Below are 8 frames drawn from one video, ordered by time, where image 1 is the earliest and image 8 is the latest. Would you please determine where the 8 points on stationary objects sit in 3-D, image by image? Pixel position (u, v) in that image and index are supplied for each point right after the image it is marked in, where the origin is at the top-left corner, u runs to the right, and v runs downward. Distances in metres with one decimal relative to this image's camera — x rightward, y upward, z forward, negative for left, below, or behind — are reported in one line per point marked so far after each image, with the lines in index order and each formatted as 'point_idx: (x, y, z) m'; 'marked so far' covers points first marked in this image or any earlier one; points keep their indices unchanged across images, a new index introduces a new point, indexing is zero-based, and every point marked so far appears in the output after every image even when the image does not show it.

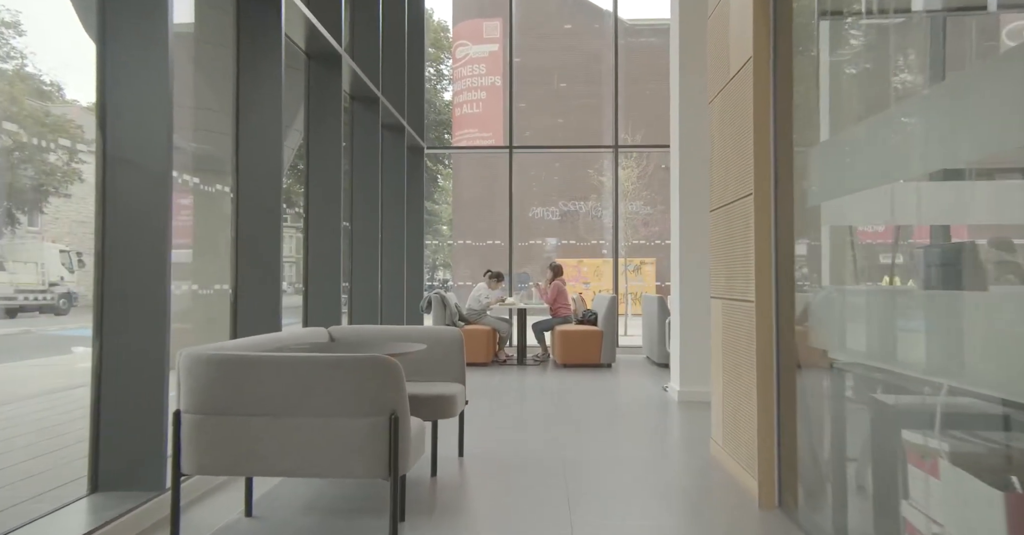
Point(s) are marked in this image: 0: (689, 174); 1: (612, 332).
0: (+1.5, +0.7, +6.1) m
1: (+1.2, -0.8, +8.6) m
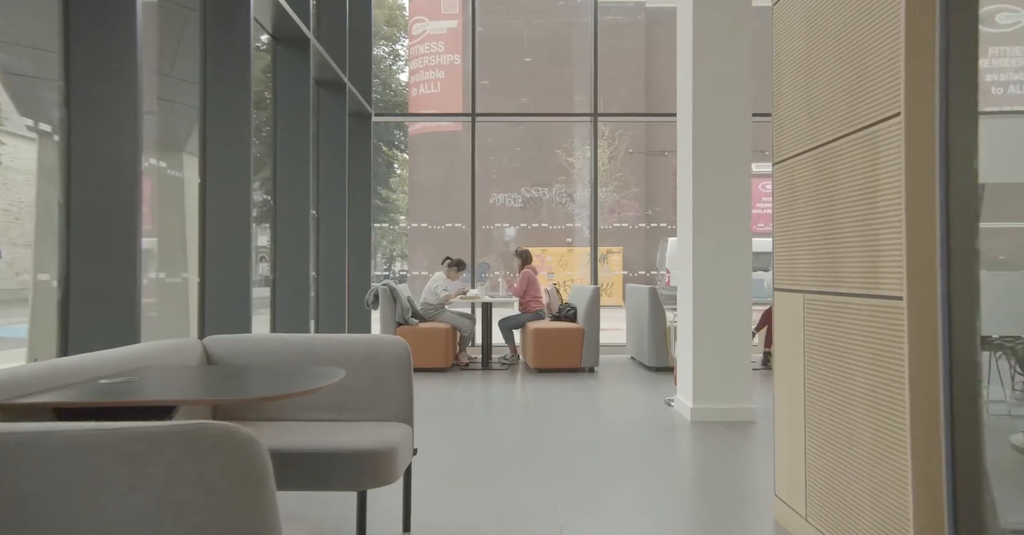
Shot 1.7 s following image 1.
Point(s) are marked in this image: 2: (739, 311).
0: (+1.3, +0.8, +4.8) m
1: (+0.8, -0.7, +7.3) m
2: (+1.5, -0.3, +4.8) m
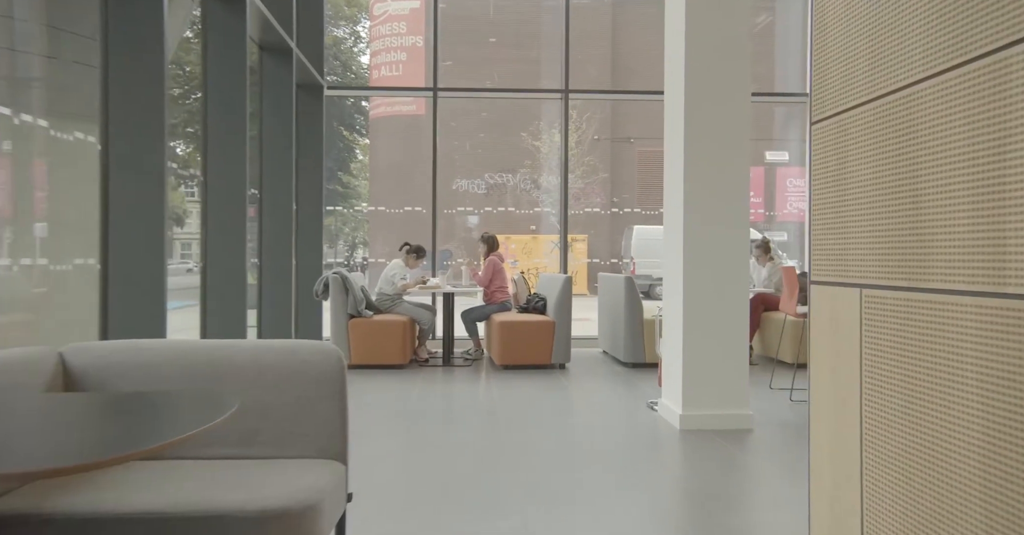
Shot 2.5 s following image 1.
0: (+1.1, +0.9, +4.2) m
1: (+0.5, -0.6, +6.7) m
2: (+1.3, -0.2, +4.2) m
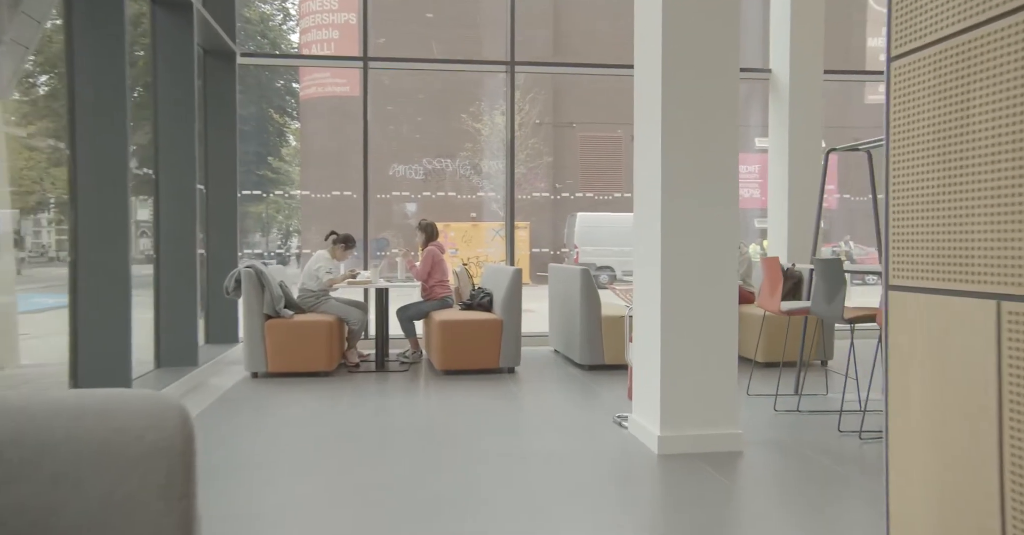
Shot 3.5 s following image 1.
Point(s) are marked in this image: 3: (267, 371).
0: (+0.8, +0.9, +3.5) m
1: (0.0, -0.5, +6.0) m
2: (+1.1, -0.2, +3.6) m
3: (-2.0, -0.9, +5.9) m
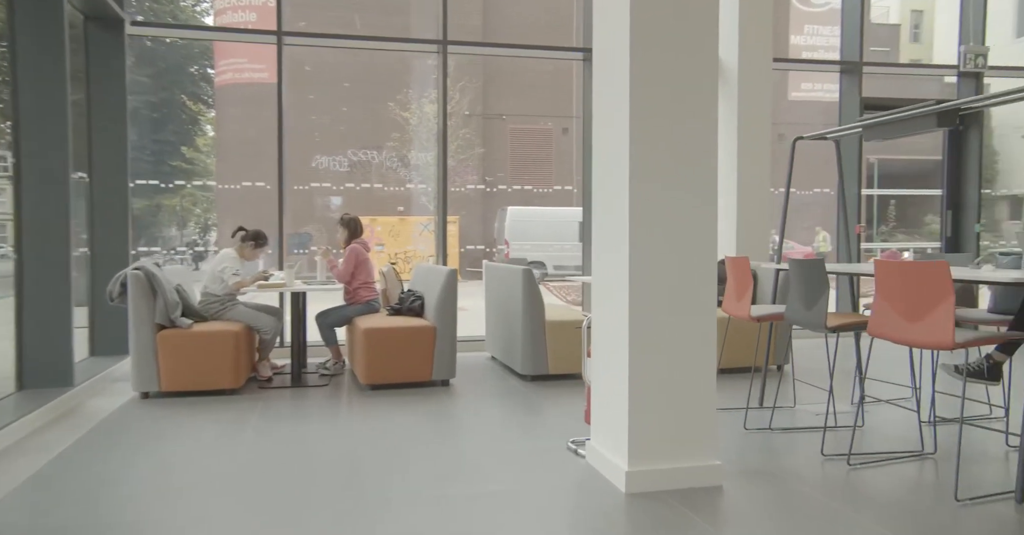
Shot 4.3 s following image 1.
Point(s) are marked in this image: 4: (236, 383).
0: (+0.6, +0.9, +3.0) m
1: (-0.5, -0.5, +5.3) m
2: (+0.8, -0.2, +3.1) m
3: (-2.5, -0.9, +5.0) m
4: (-2.0, -0.8, +5.1) m
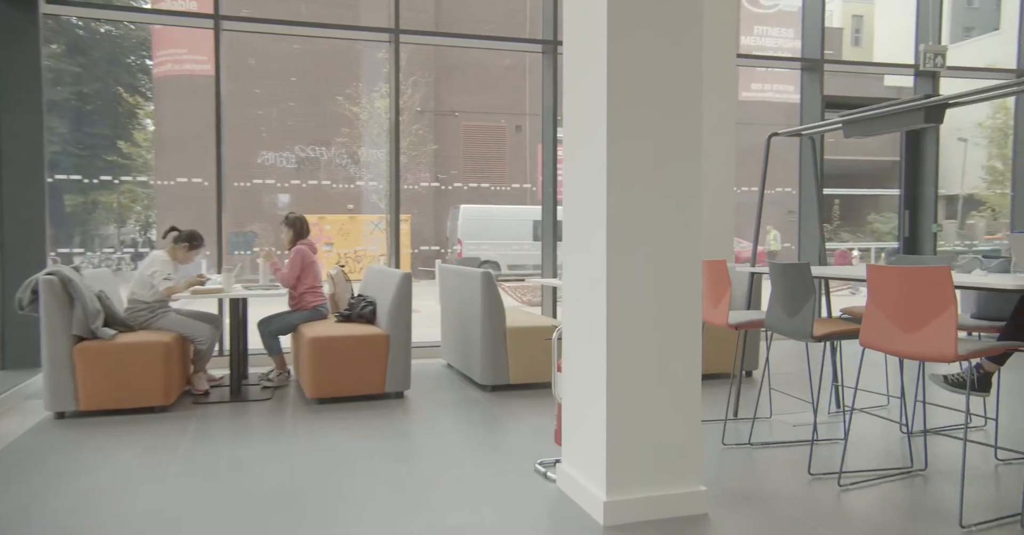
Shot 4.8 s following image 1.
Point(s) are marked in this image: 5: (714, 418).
0: (+0.4, +0.9, +2.7) m
1: (-0.8, -0.5, +5.0) m
2: (+0.7, -0.2, +2.8) m
3: (-2.8, -0.9, +4.5) m
4: (-2.3, -0.9, +4.7) m
5: (+1.2, -0.9, +4.1) m
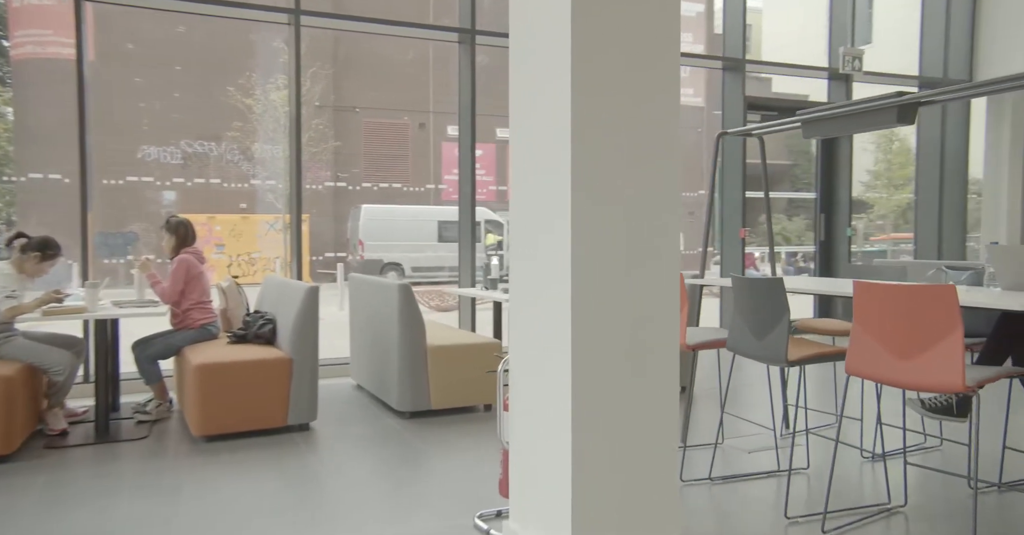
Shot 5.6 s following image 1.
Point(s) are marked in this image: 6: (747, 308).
0: (+0.2, +0.8, +2.2) m
1: (-1.2, -0.6, +4.3) m
2: (+0.5, -0.3, +2.3) m
3: (-3.2, -1.0, +3.6) m
4: (-2.7, -0.9, +3.8) m
5: (+0.8, -0.9, +3.7) m
6: (+1.0, -0.2, +3.1) m
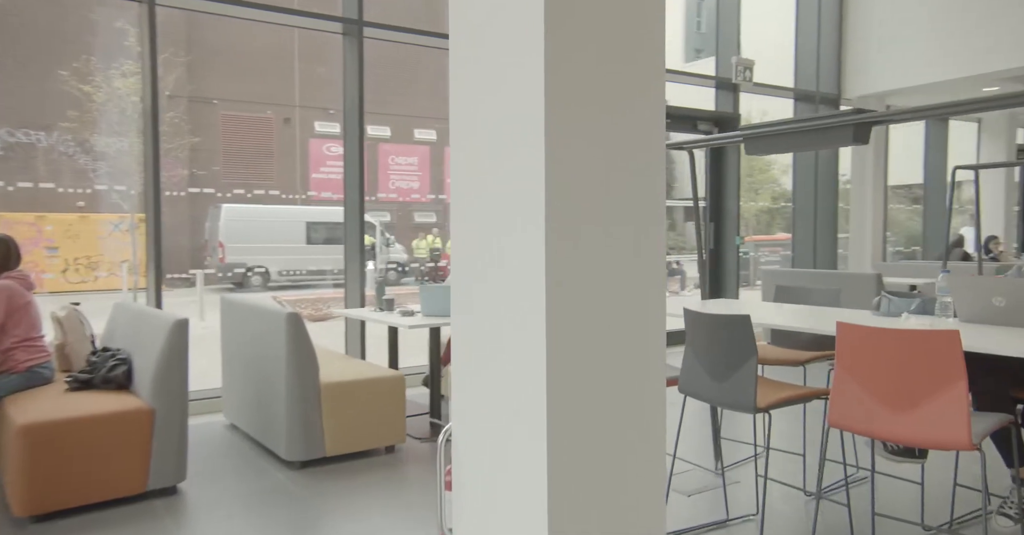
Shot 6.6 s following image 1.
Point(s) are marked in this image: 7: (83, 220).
0: (+0.1, +0.7, +1.7) m
1: (-1.7, -0.7, +3.6) m
2: (+0.3, -0.4, +1.9) m
3: (-3.4, -1.2, +2.5) m
4: (-3.0, -1.1, +2.8) m
5: (+0.4, -1.1, +3.3) m
6: (+0.8, -0.3, +2.8) m
7: (-3.2, +0.3, +5.4) m
